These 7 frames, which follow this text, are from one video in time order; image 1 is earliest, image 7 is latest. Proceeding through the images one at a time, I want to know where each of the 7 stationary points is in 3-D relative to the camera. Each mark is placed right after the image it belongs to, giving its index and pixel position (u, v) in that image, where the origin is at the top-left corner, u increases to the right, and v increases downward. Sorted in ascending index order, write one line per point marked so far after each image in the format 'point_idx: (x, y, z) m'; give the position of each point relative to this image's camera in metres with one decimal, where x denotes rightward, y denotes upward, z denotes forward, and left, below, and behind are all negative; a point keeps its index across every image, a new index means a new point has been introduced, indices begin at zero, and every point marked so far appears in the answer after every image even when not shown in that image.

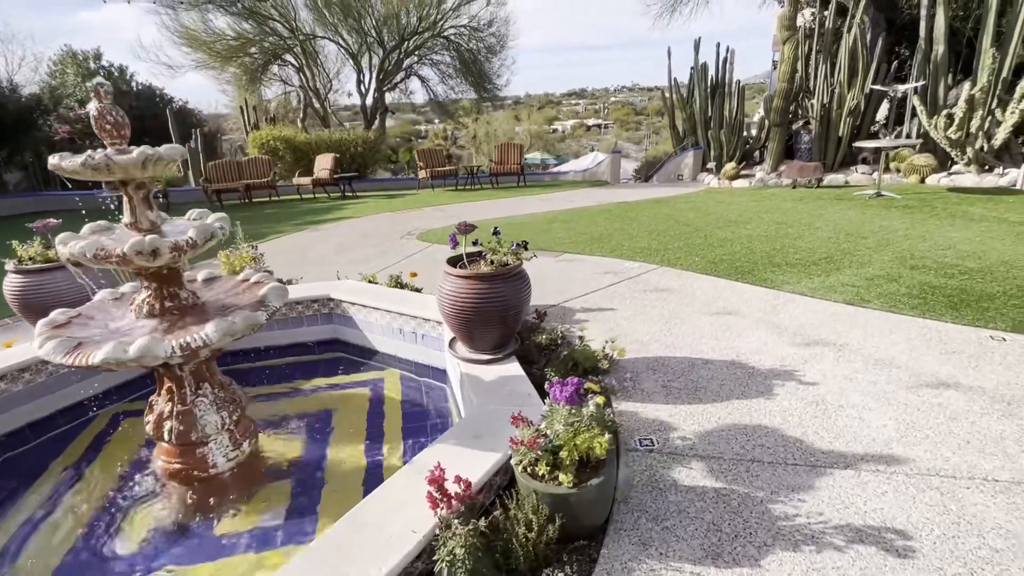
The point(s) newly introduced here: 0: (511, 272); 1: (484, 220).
0: (0.0, +0.1, +2.6) m
1: (-0.4, +1.0, +7.3) m
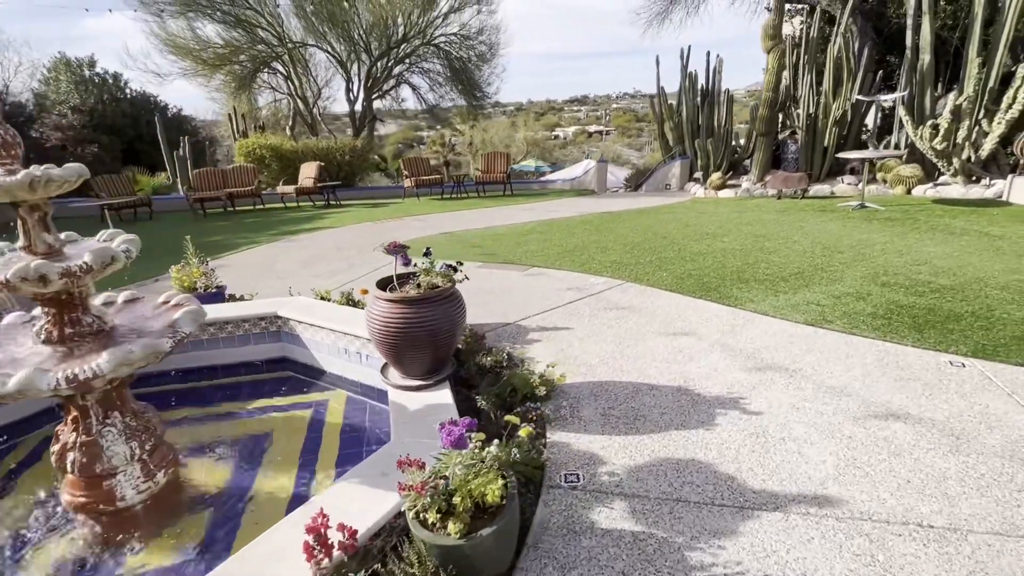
0: (-0.3, 0.0, +2.5) m
1: (-0.7, +0.8, +7.2) m
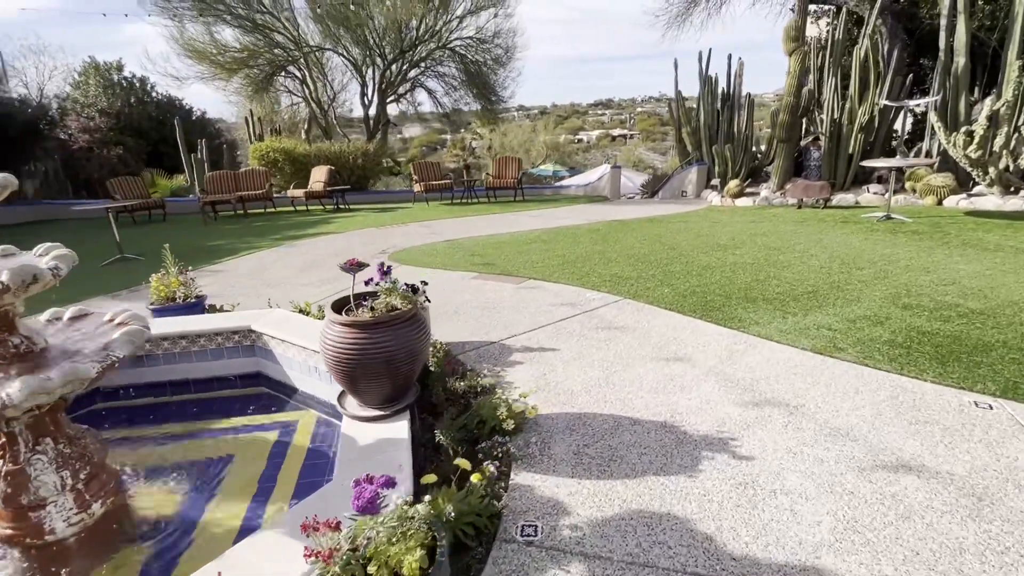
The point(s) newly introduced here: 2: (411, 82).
0: (-0.5, -0.1, +2.3) m
1: (-0.7, +0.7, +7.0) m
2: (-2.7, +5.6, +14.0) m
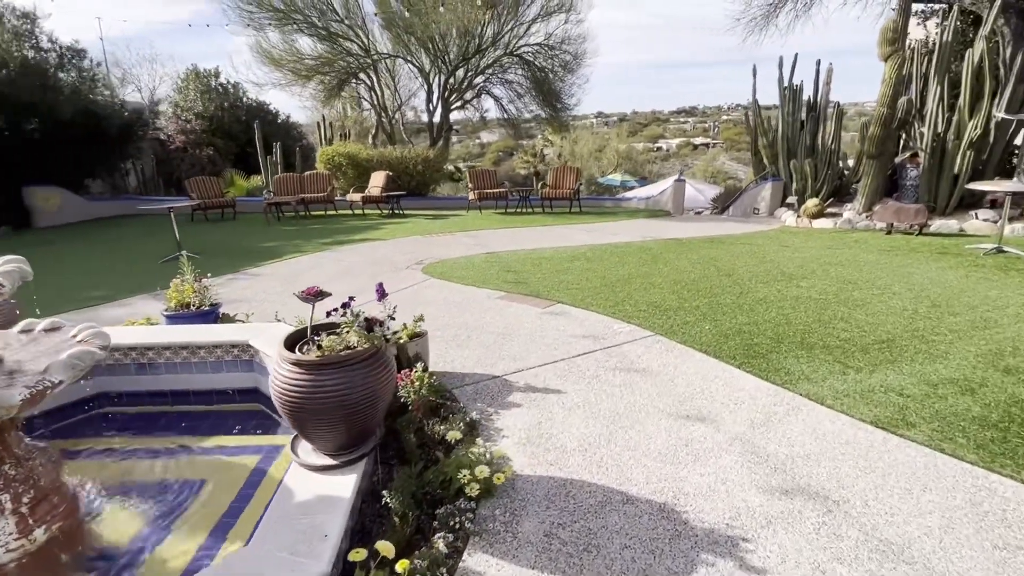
0: (-0.6, -0.3, +2.0) m
1: (-0.1, +0.5, +6.7) m
2: (-0.9, +5.4, +14.0) m
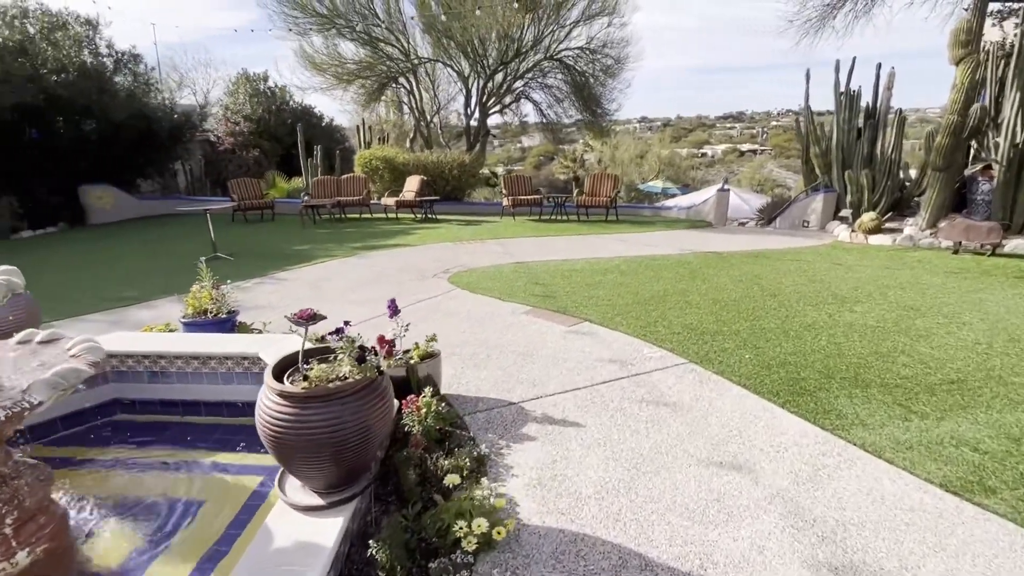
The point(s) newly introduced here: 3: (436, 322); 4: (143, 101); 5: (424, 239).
0: (-0.6, -0.4, +1.8) m
1: (+0.3, +0.3, +6.5) m
2: (+0.1, +5.2, +13.8) m
3: (-0.6, -0.3, +4.4) m
4: (-8.3, +4.2, +11.5) m
5: (-1.4, +0.8, +8.3) m
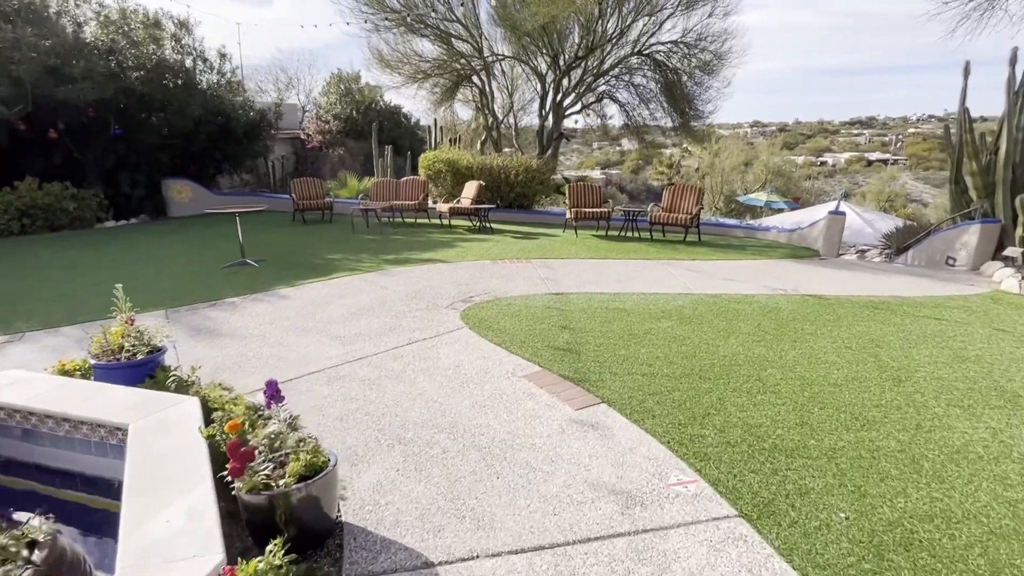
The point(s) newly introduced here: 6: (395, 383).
0: (-1.1, -0.7, +0.9) m
1: (+0.6, -0.1, +5.3) m
2: (+2.1, +4.8, +12.6) m
3: (-0.7, -0.6, +3.4) m
4: (-6.7, +4.3, +11.8) m
5: (-0.7, +0.5, +7.4) m
6: (-0.8, -0.6, +3.4) m
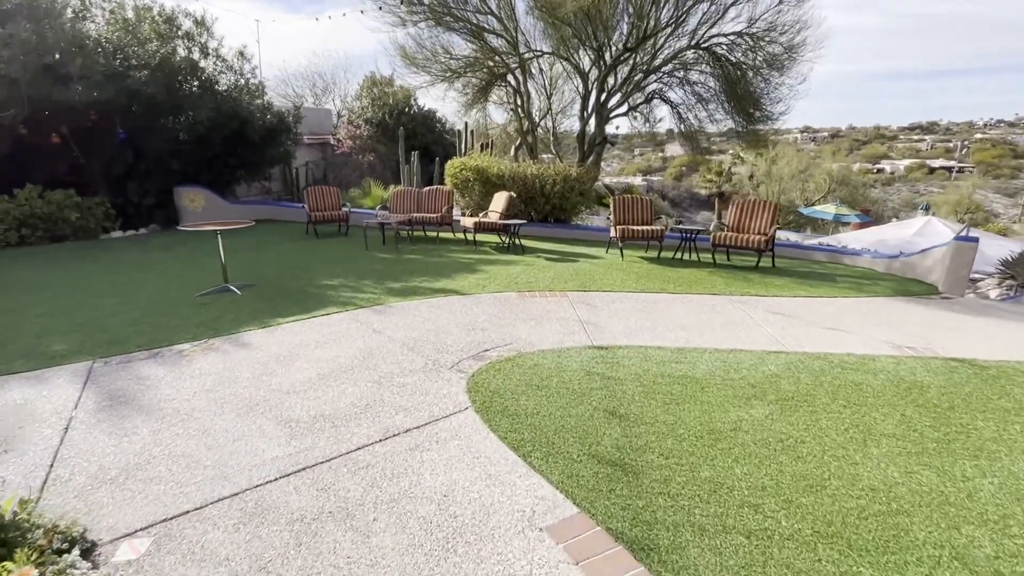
0: (-1.2, -1.0, -0.4) m
1: (+0.9, -0.5, +3.9) m
2: (+2.9, +4.2, +11.1) m
3: (-0.6, -1.0, +2.1) m
4: (-5.9, +4.0, +10.9) m
5: (-0.3, +0.1, +6.2) m
6: (-0.7, -1.0, +2.1) m
